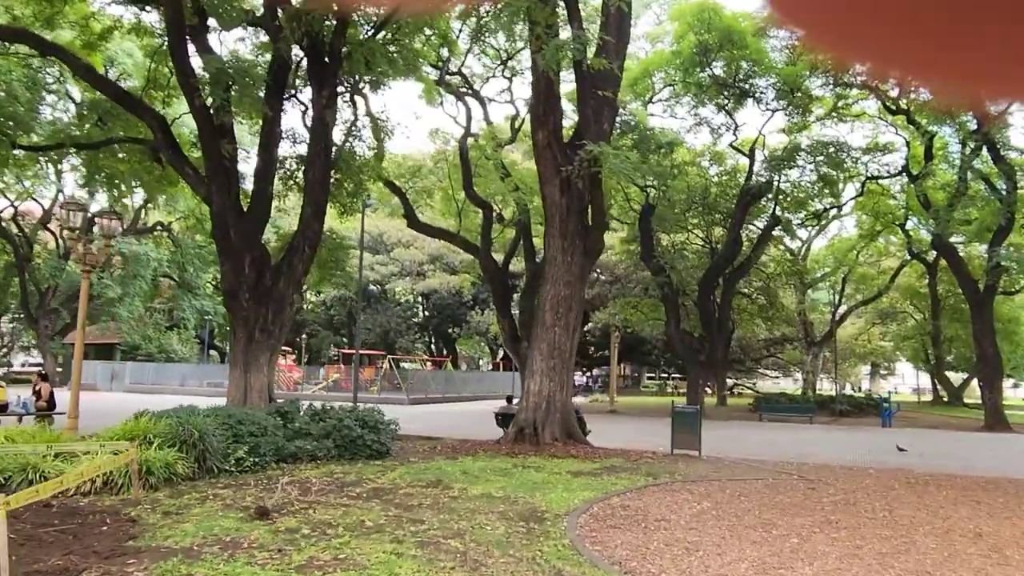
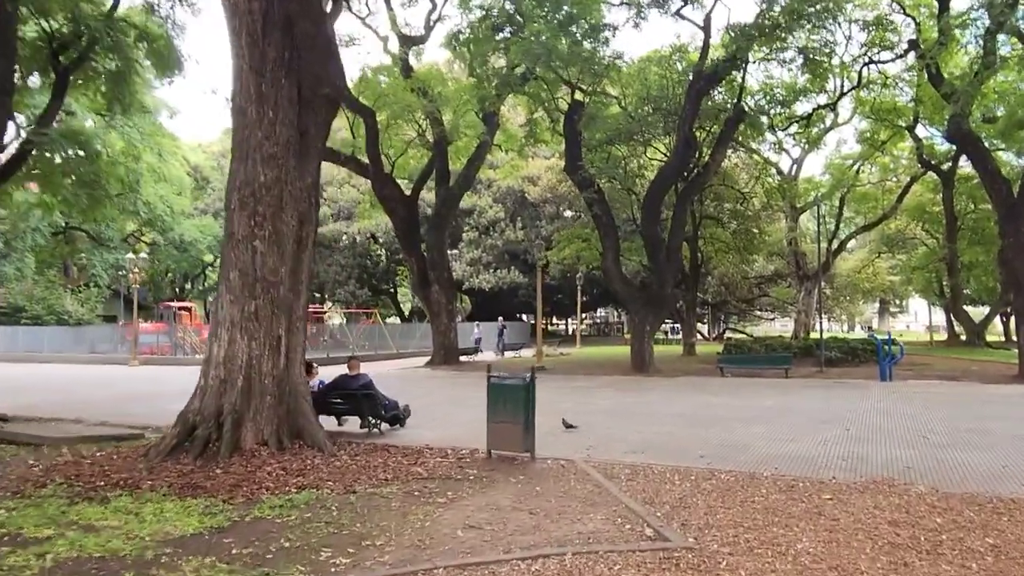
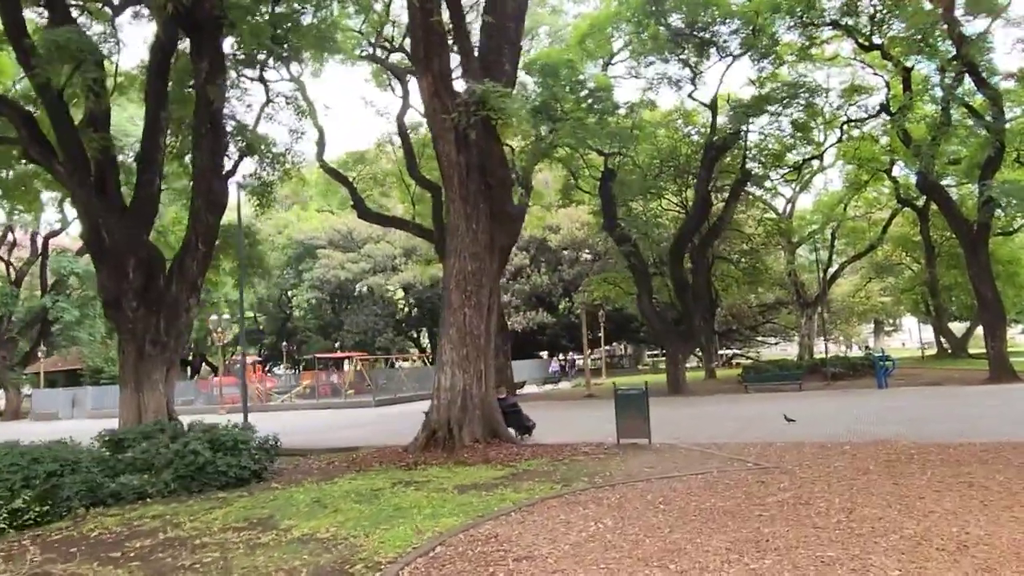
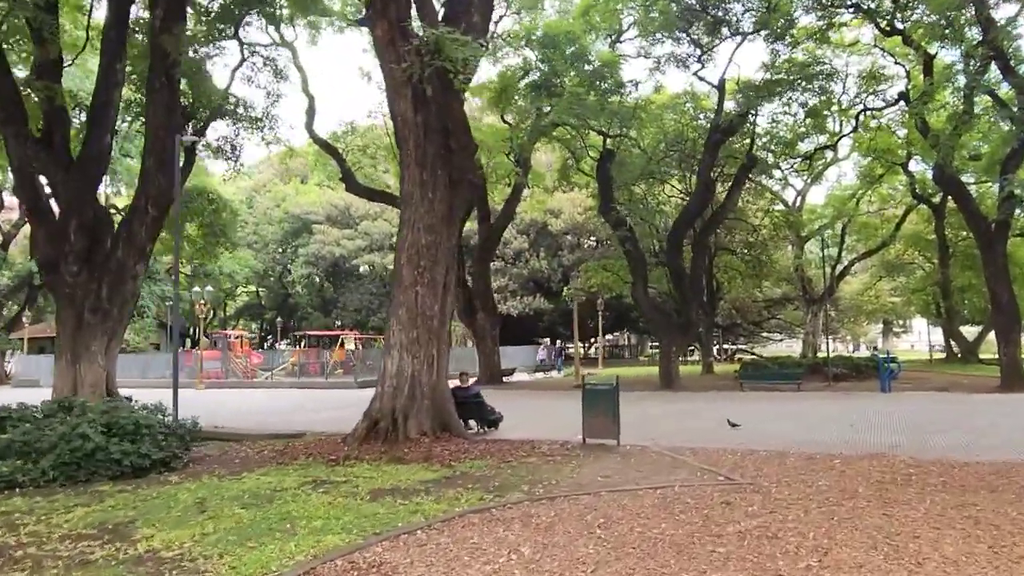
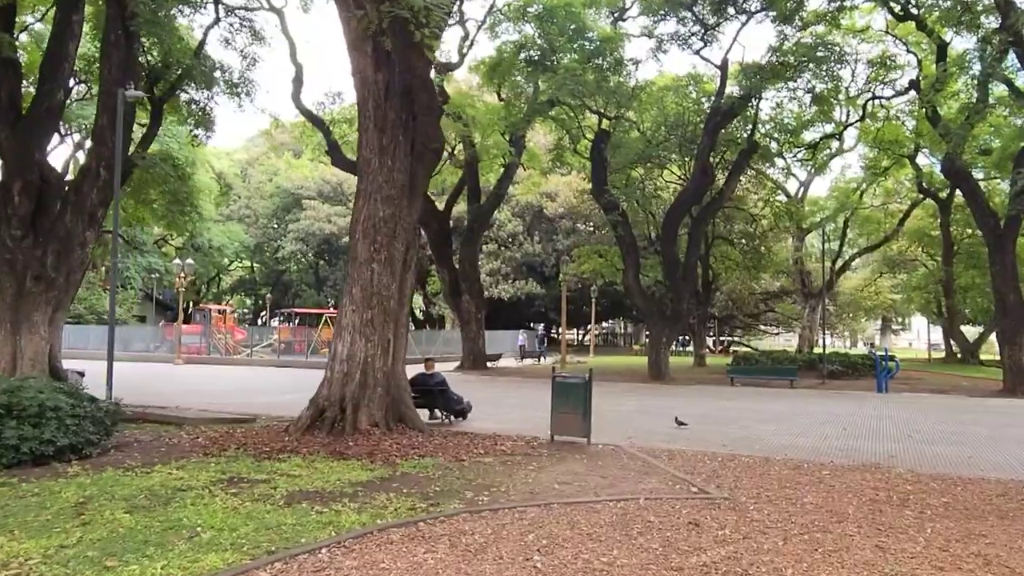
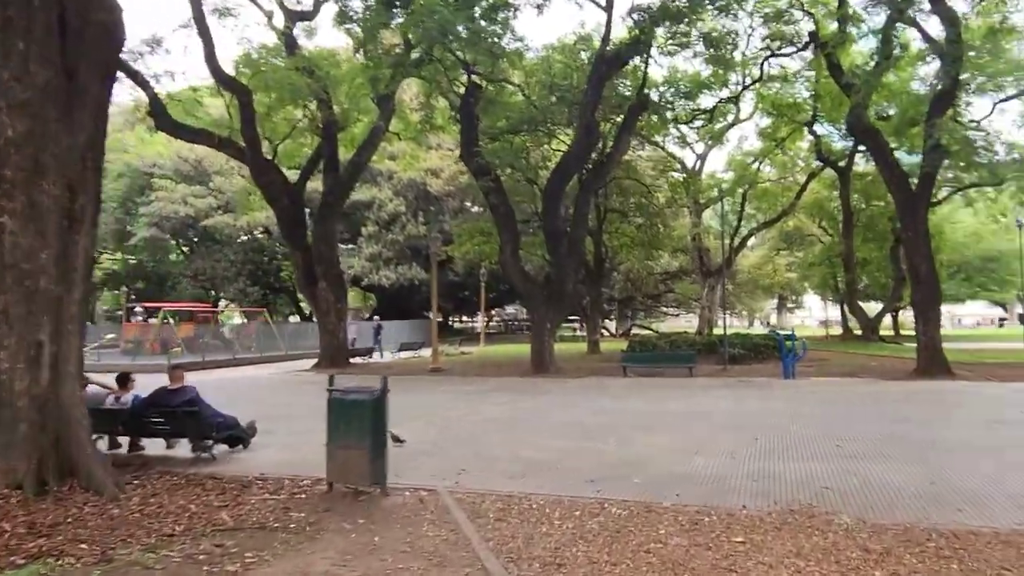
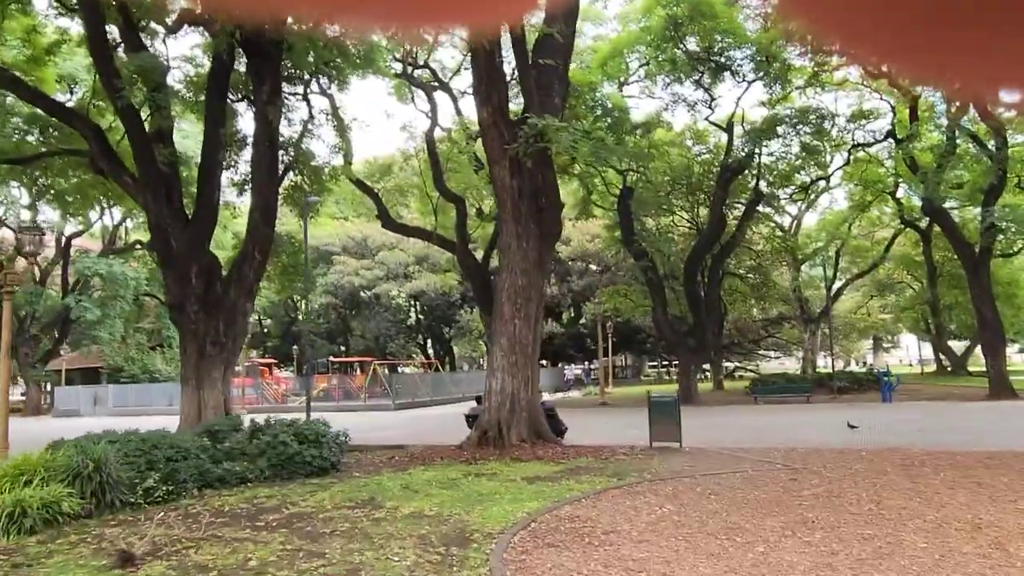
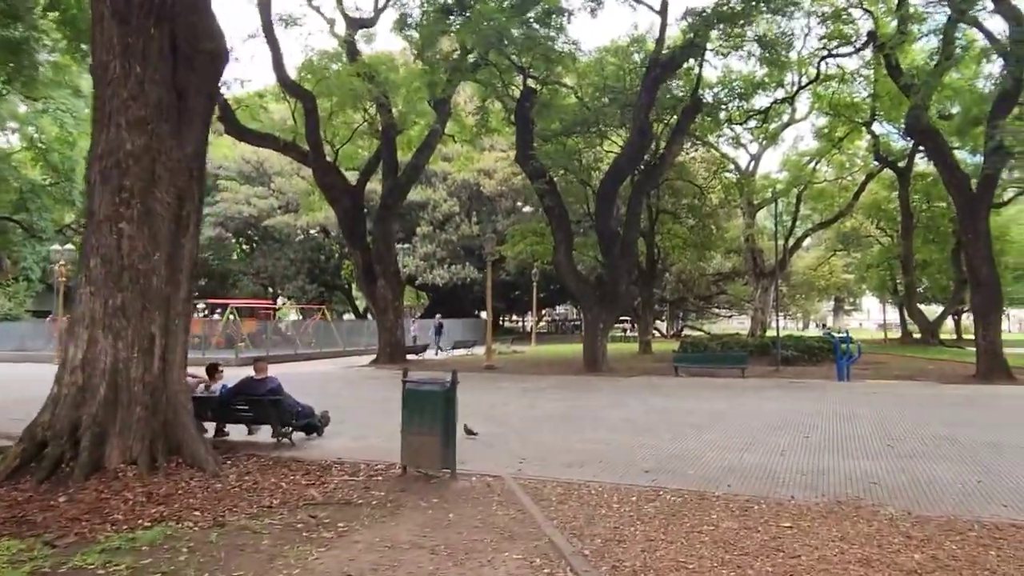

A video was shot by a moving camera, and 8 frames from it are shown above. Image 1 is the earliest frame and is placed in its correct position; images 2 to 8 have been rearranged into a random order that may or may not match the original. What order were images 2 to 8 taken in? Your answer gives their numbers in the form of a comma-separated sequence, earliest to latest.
7, 3, 4, 5, 2, 8, 6
